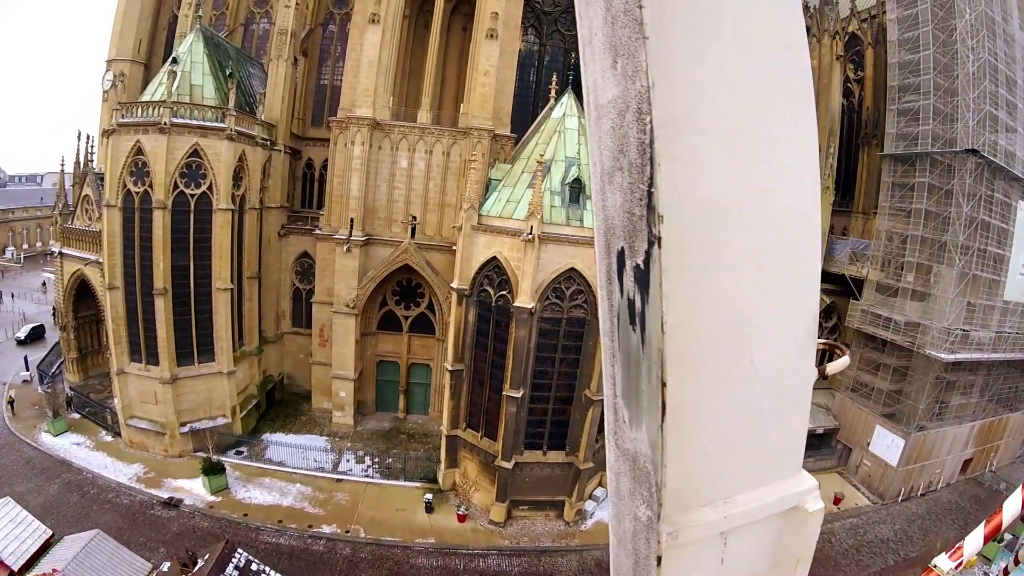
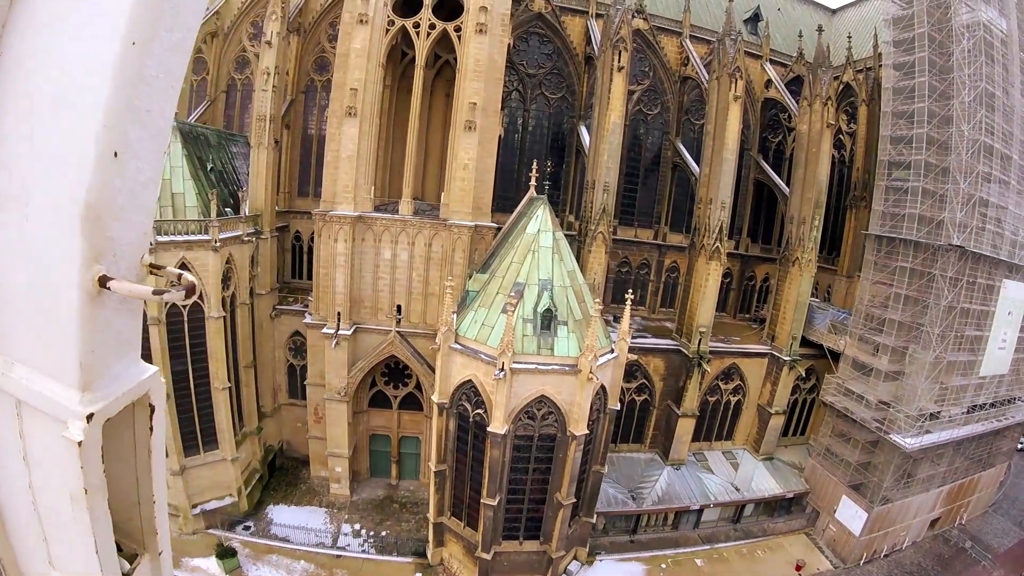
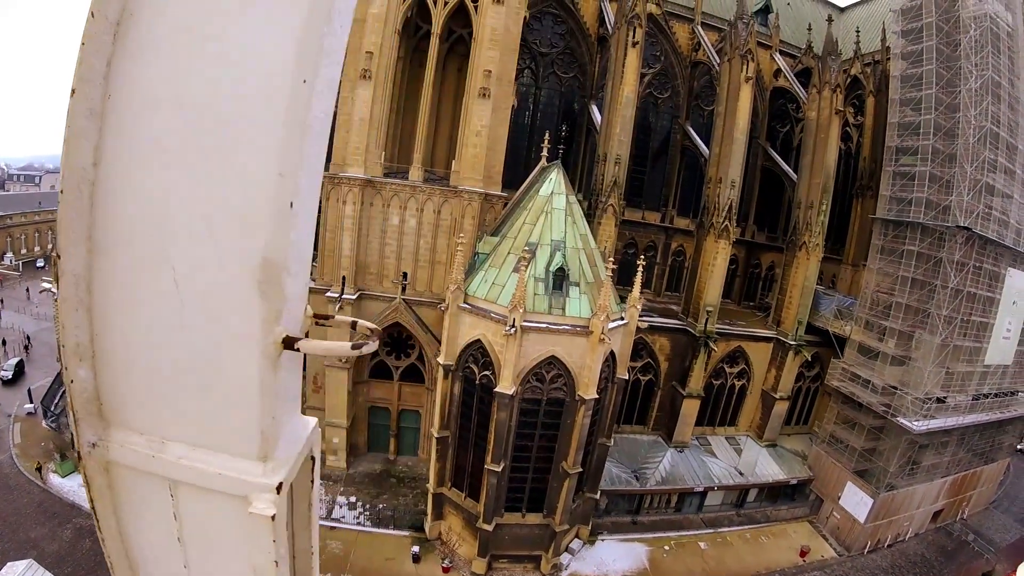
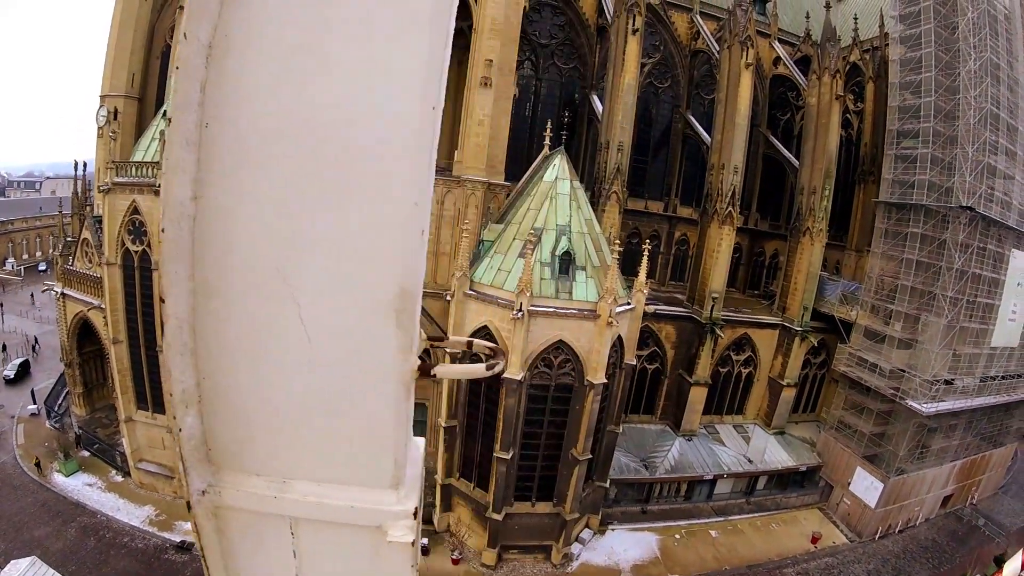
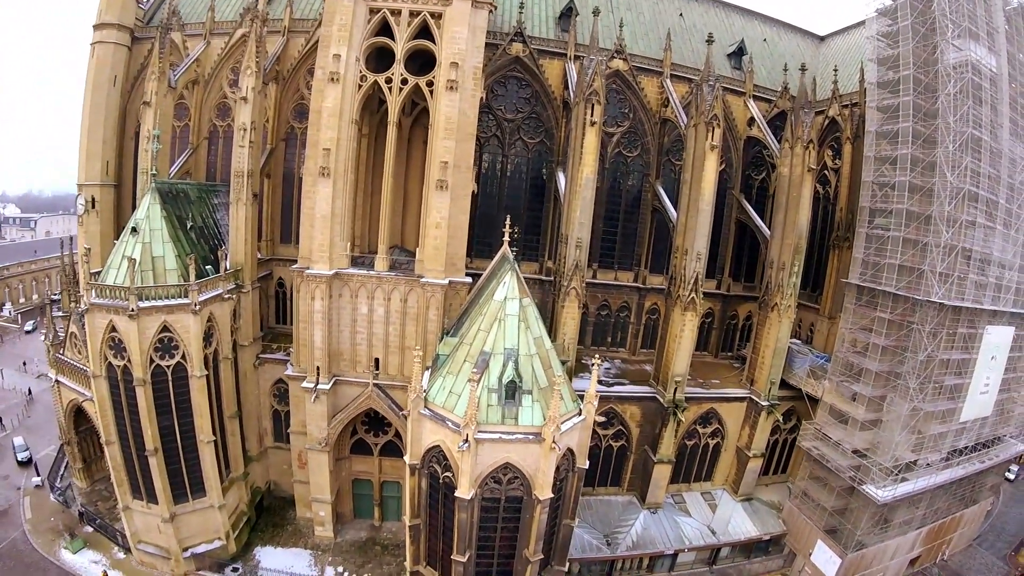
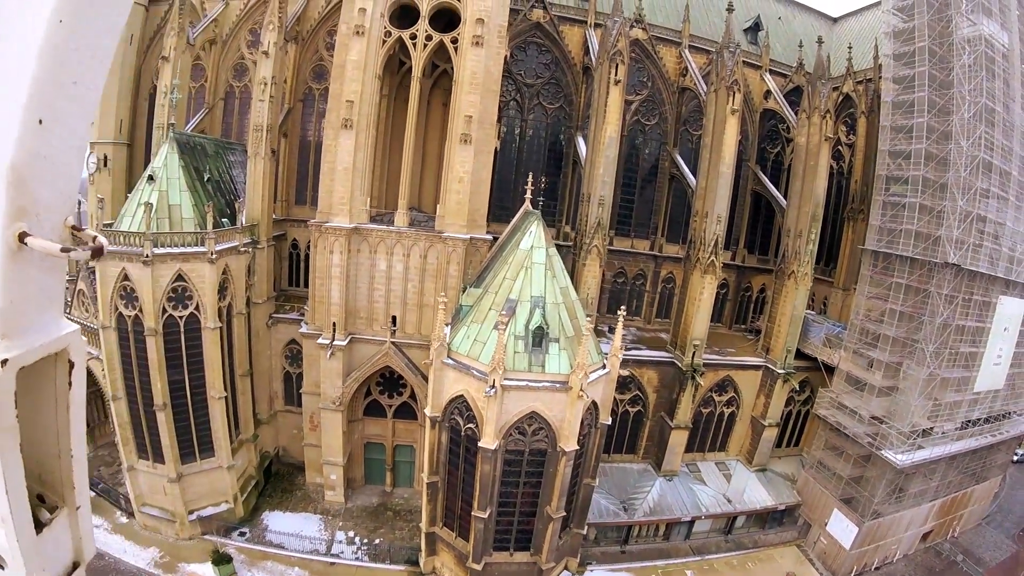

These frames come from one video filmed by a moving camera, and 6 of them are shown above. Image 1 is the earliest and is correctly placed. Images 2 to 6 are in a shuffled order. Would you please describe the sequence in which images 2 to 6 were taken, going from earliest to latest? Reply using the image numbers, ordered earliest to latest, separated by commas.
4, 3, 2, 6, 5
